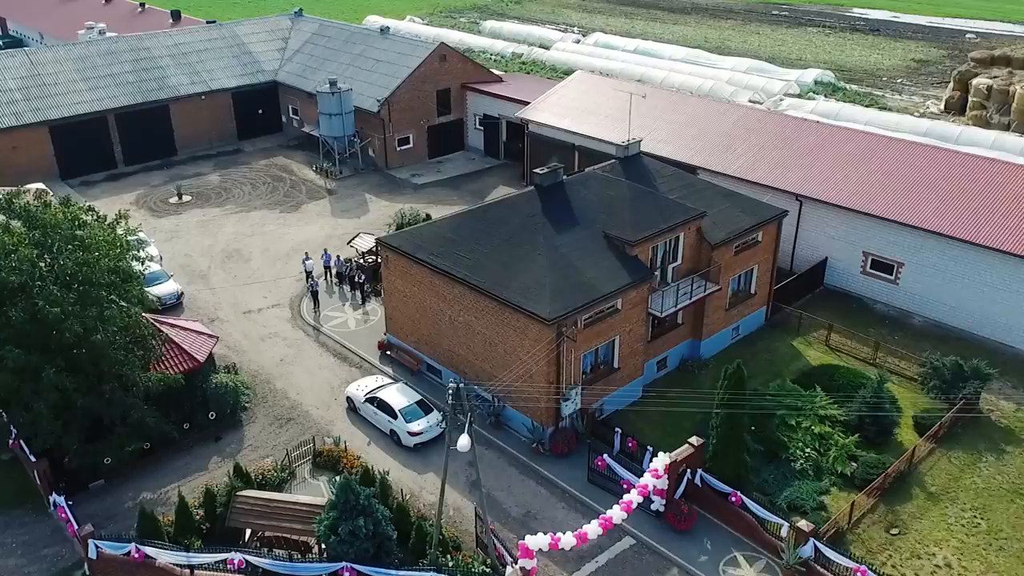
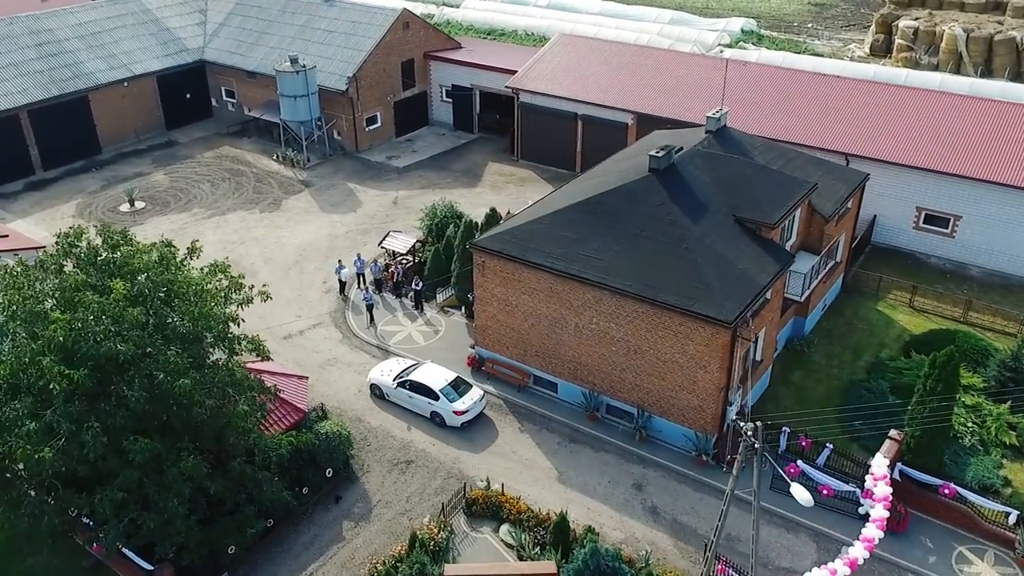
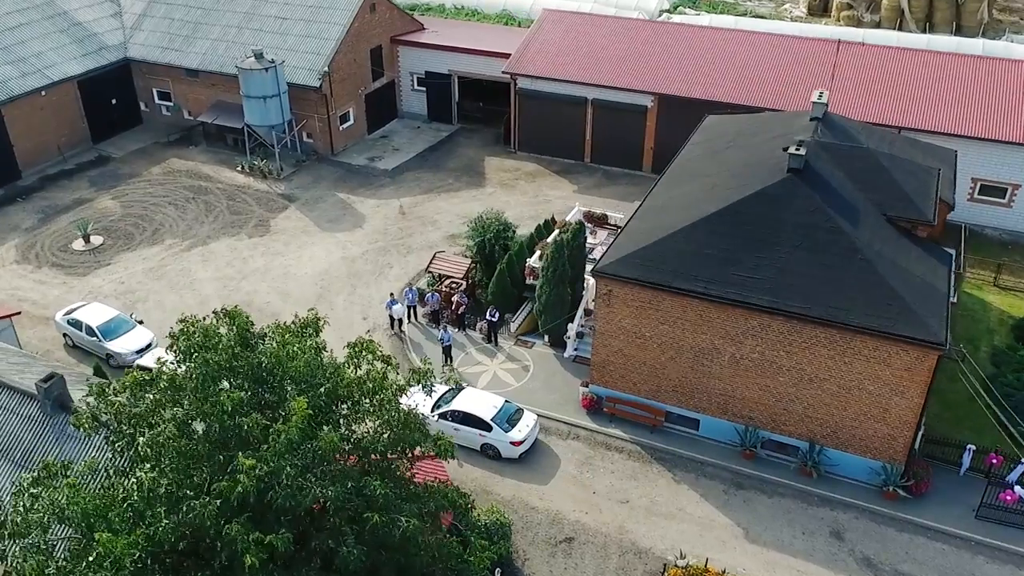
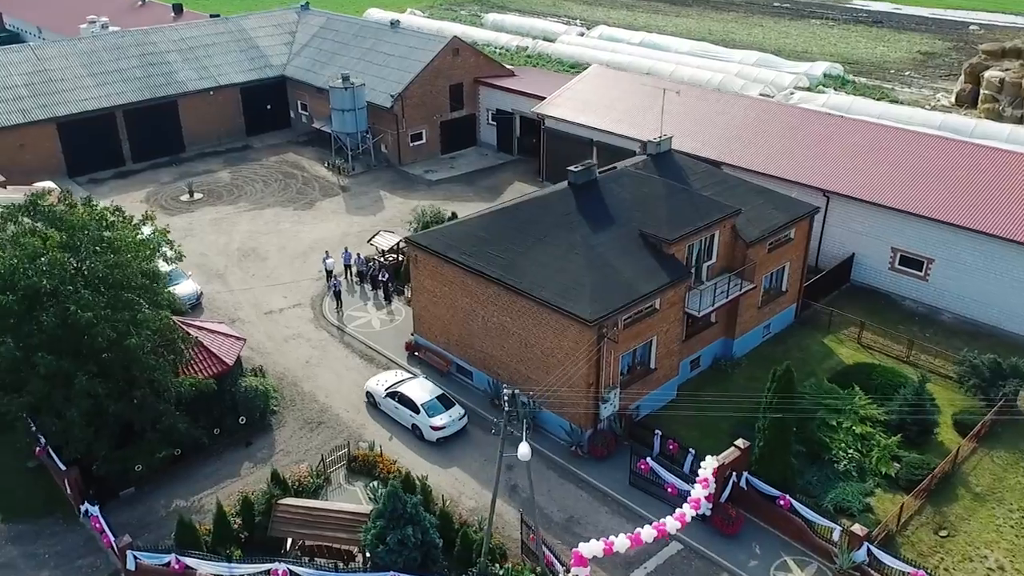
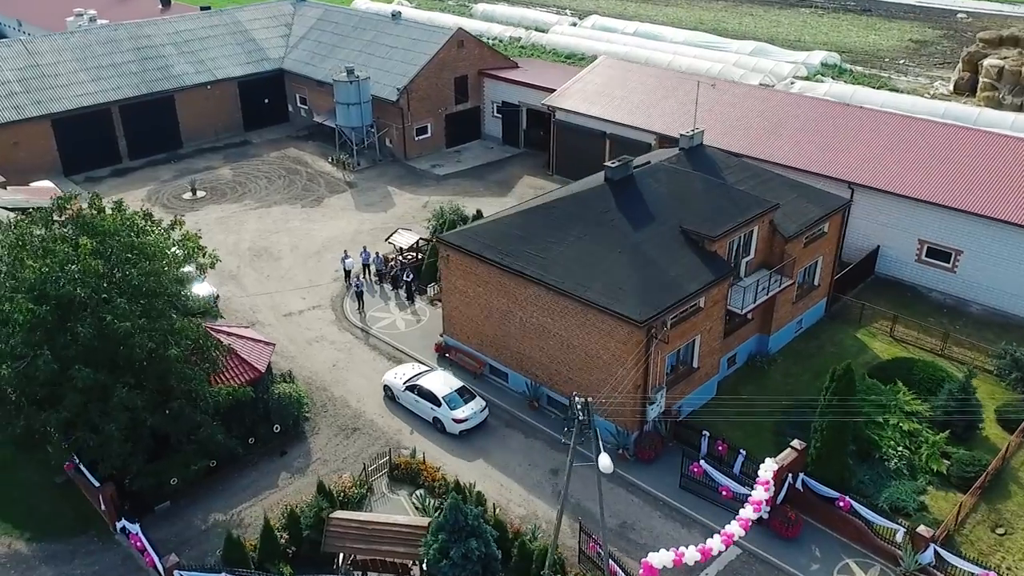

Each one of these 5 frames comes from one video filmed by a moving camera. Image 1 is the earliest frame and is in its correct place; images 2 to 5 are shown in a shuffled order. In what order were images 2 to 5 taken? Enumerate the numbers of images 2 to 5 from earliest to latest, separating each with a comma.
4, 5, 2, 3
